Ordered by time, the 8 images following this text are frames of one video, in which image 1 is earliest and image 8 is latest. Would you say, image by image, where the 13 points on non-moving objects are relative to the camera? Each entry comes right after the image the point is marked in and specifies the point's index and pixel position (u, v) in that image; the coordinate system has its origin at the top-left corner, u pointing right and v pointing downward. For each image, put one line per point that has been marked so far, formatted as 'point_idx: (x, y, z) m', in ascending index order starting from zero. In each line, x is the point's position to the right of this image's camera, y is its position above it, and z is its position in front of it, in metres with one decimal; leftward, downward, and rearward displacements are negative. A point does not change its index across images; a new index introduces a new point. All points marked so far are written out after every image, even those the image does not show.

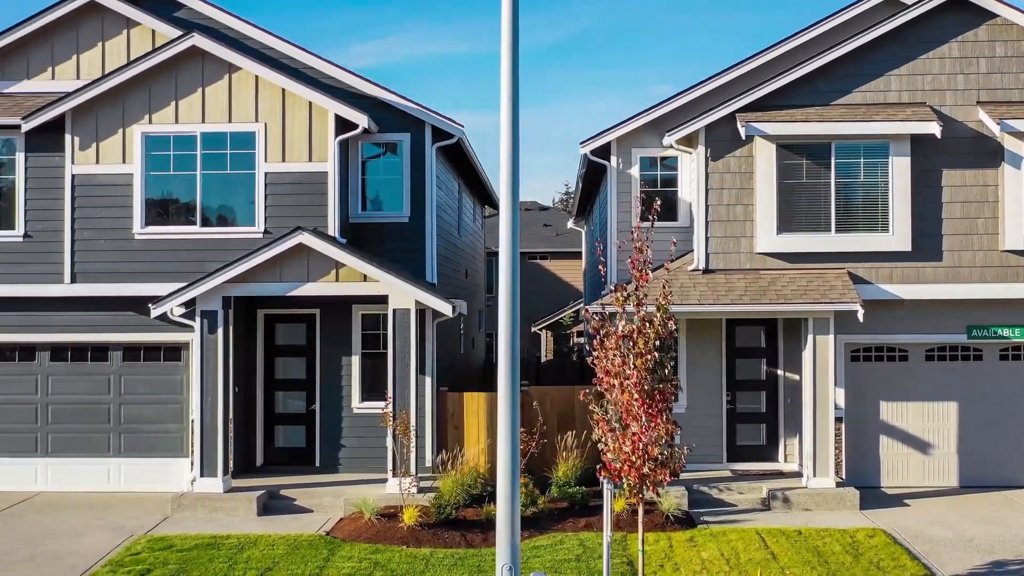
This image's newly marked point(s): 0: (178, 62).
0: (-4.4, +2.9, +11.2) m
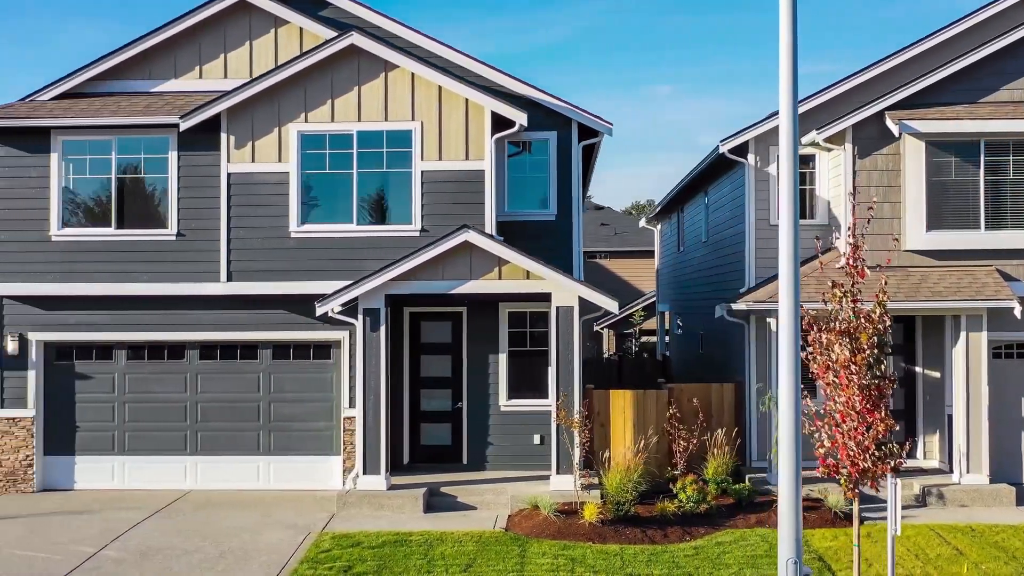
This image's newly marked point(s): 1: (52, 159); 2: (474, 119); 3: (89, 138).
0: (-2.3, +3.0, +11.3) m
1: (-6.2, +1.7, +11.6) m
2: (-0.5, +2.2, +11.2) m
3: (-5.7, +2.0, +11.6) m
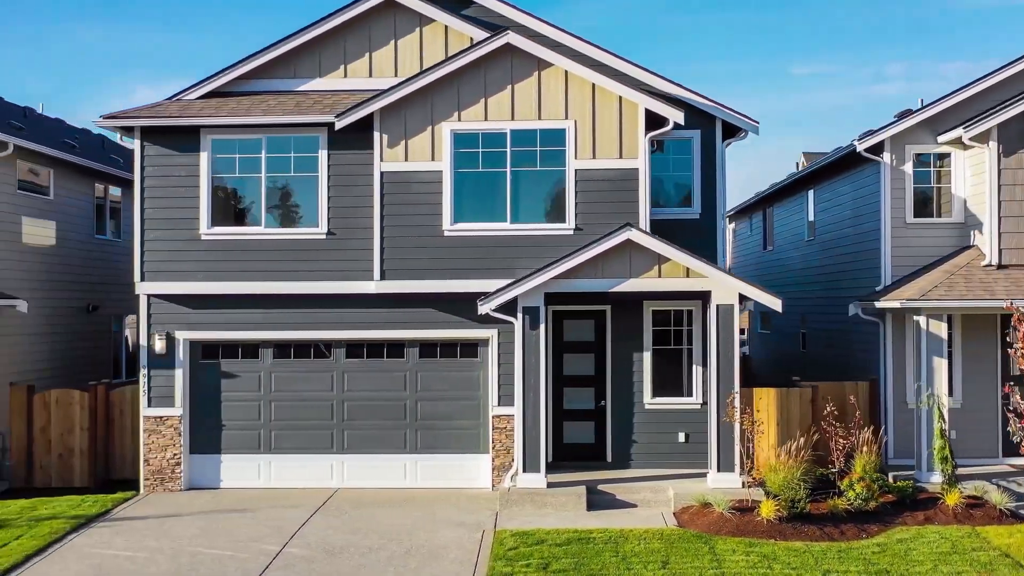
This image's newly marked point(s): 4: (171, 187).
0: (-0.3, +3.0, +11.3) m
1: (-4.2, +1.7, +11.6) m
2: (+1.5, +2.3, +11.2) m
3: (-3.7, +2.0, +11.6) m
4: (-4.6, +1.4, +11.6) m
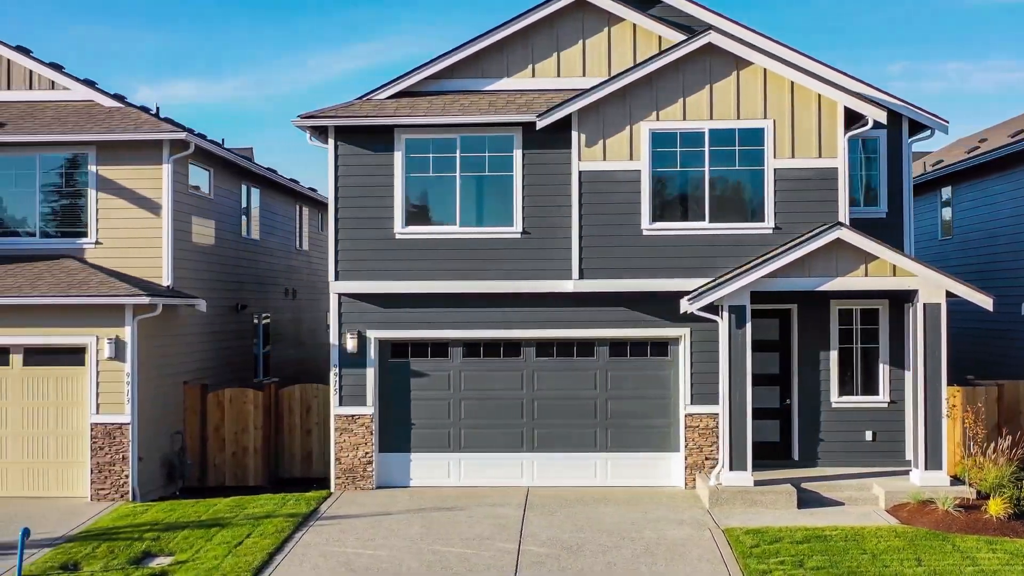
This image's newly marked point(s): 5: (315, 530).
0: (+2.3, +3.0, +11.3) m
1: (-1.5, +1.8, +11.6) m
2: (+4.1, +2.3, +11.3) m
3: (-1.1, +2.0, +11.7) m
4: (-2.0, +1.4, +11.7) m
5: (-2.3, -2.8, +10.1) m
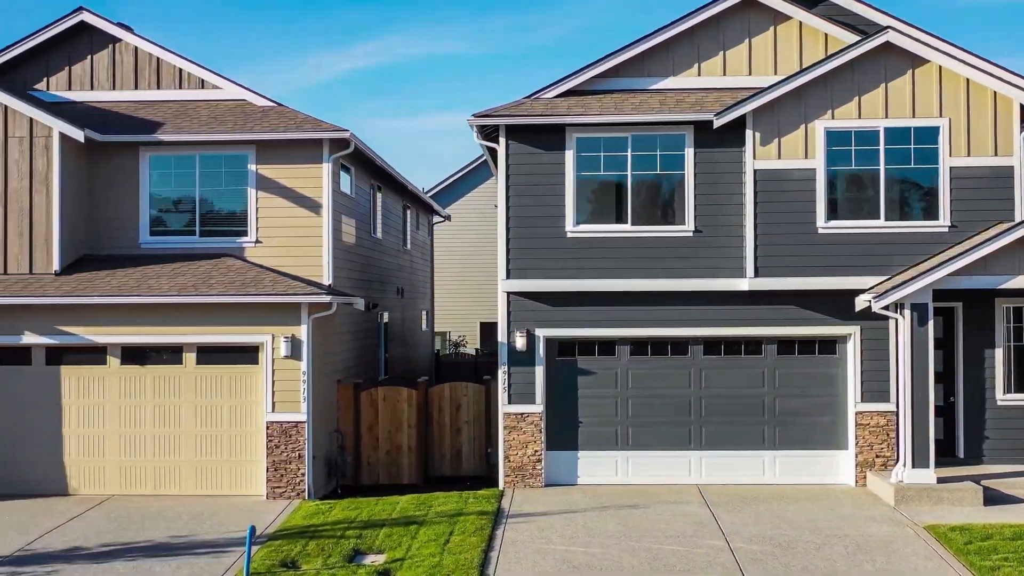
0: (+4.6, +3.0, +11.4) m
1: (+0.8, +1.8, +11.6) m
2: (+6.4, +2.3, +11.3) m
3: (+1.2, +2.1, +11.7) m
4: (+0.3, +1.4, +11.7) m
5: (0.0, -2.8, +10.1) m
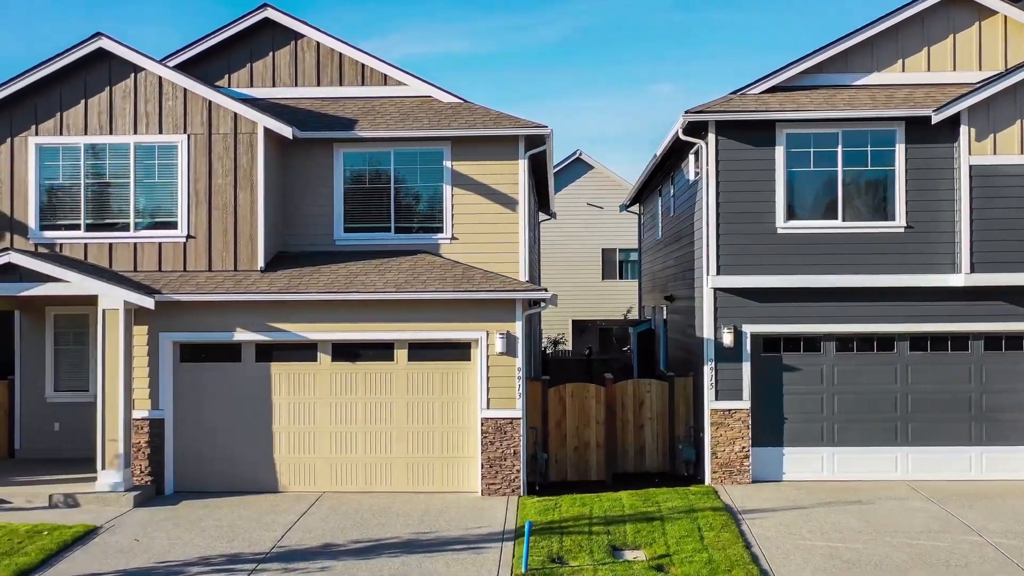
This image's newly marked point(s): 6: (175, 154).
0: (+7.4, +3.1, +11.3) m
1: (+3.6, +1.8, +11.6) m
2: (+9.3, +2.4, +11.3) m
3: (+4.1, +2.1, +11.7) m
4: (+3.2, +1.4, +11.7) m
5: (+2.9, -2.8, +10.1) m
6: (-4.7, +1.9, +12.0) m
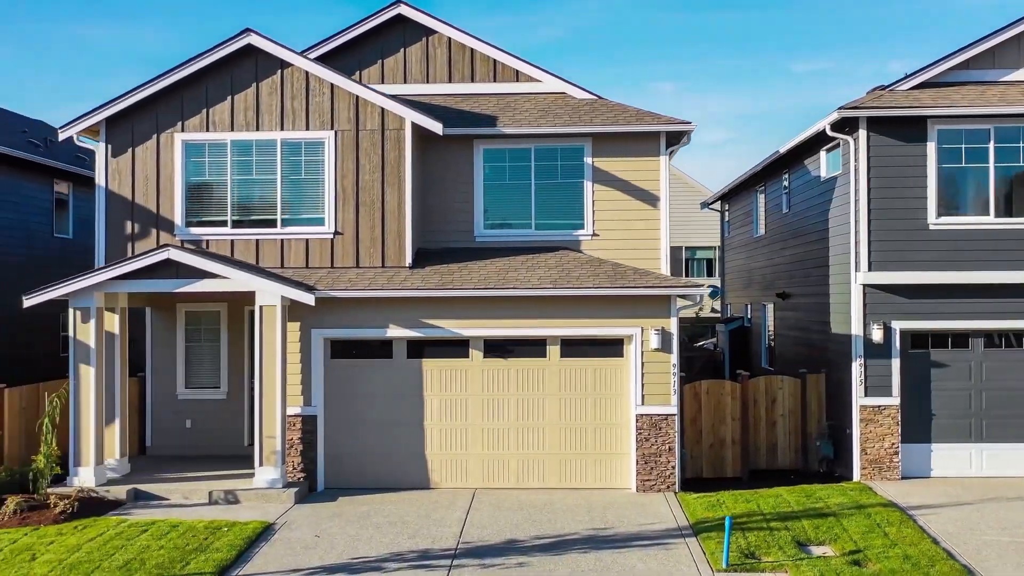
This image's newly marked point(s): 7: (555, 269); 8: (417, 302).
0: (+9.5, +3.1, +11.3) m
1: (+5.7, +1.9, +11.6) m
2: (+11.3, +2.4, +11.3) m
3: (+6.1, +2.2, +11.7) m
4: (+5.2, +1.5, +11.7) m
5: (+4.9, -2.7, +10.1) m
6: (-2.7, +1.9, +12.0) m
7: (+0.6, +0.3, +11.8) m
8: (-1.3, -0.2, +11.5) m
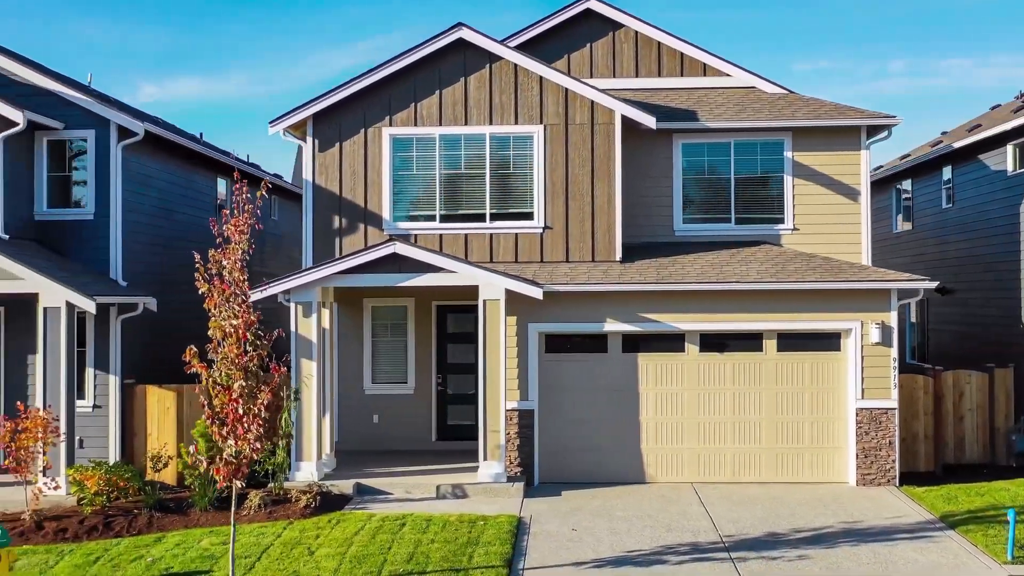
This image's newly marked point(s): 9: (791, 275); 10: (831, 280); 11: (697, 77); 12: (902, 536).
0: (+12.4, +3.2, +11.3) m
1: (+8.6, +2.0, +11.6) m
2: (+14.2, +2.5, +11.3) m
3: (+9.0, +2.3, +11.6) m
4: (+8.1, +1.6, +11.7) m
5: (+7.8, -2.6, +10.1) m
6: (+0.3, +2.0, +12.0) m
7: (+3.5, +0.3, +11.8) m
8: (+1.6, -0.1, +11.5) m
9: (+3.7, +0.2, +11.4) m
10: (+4.2, +0.1, +11.2) m
11: (+2.9, +3.3, +13.3) m
12: (+4.3, -2.8, +9.6) m
